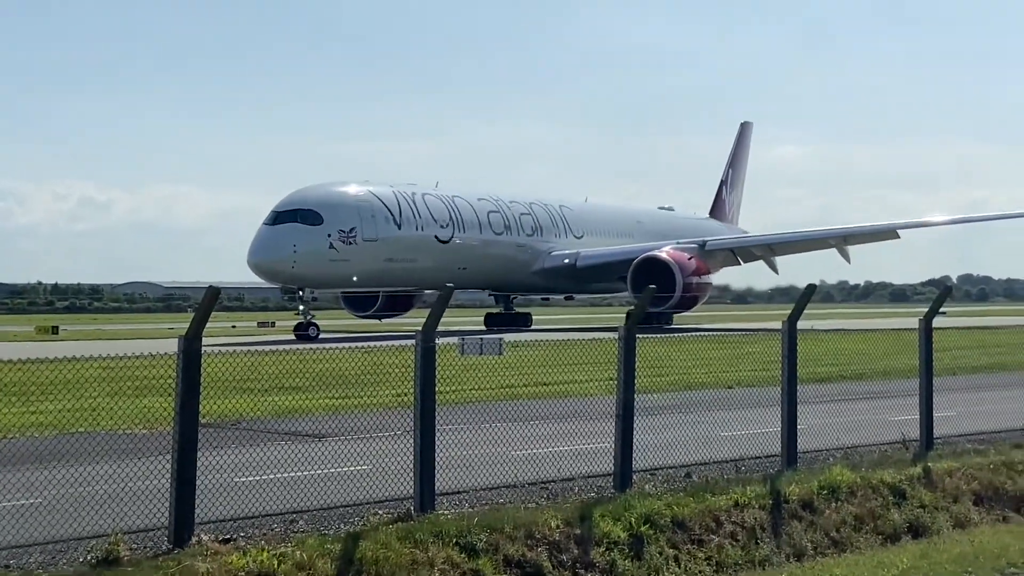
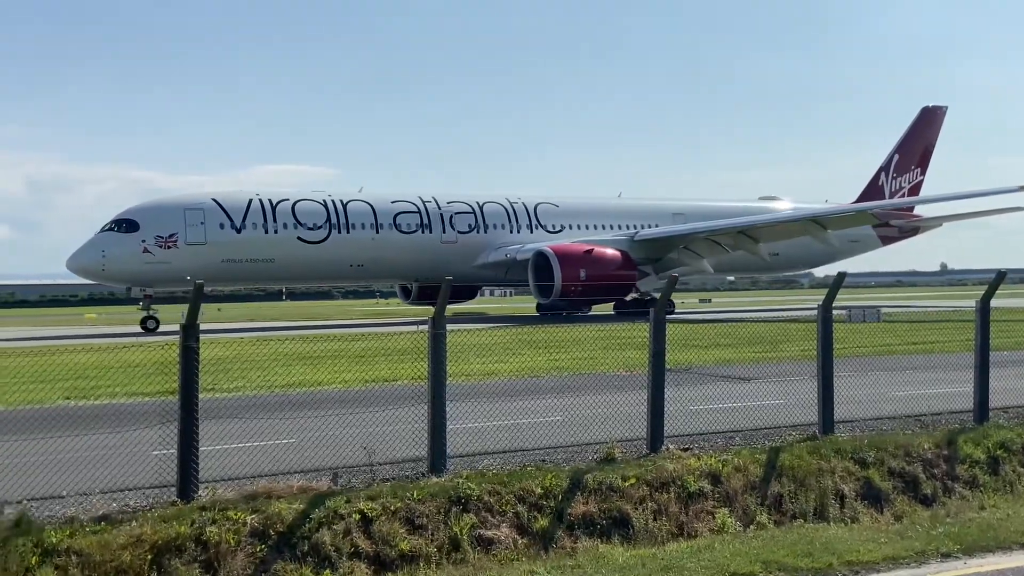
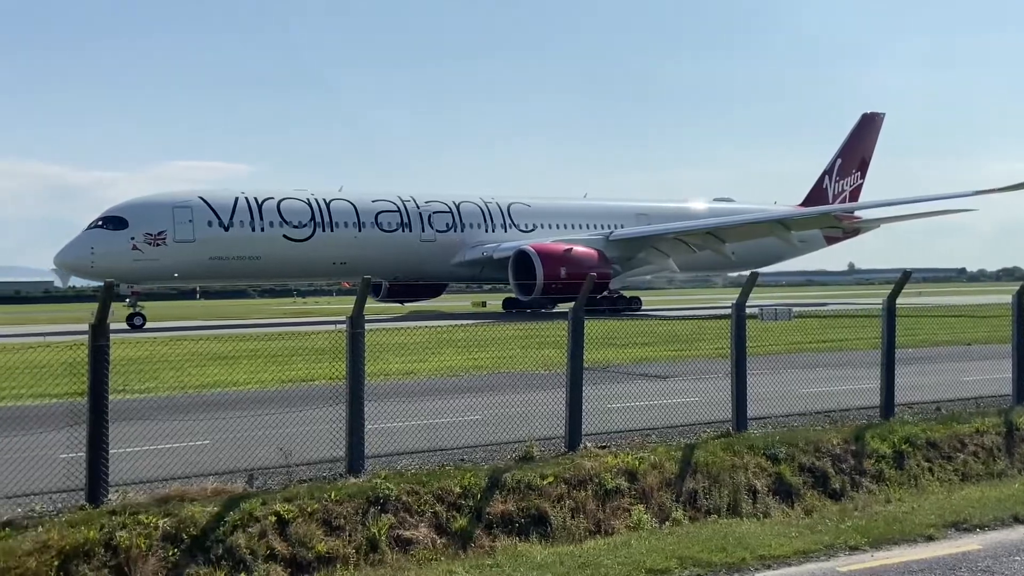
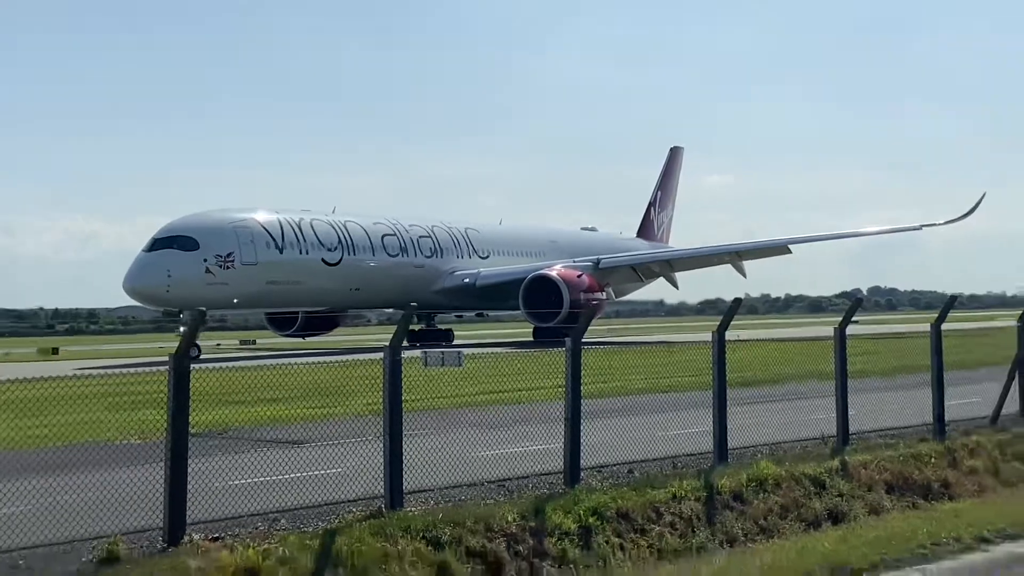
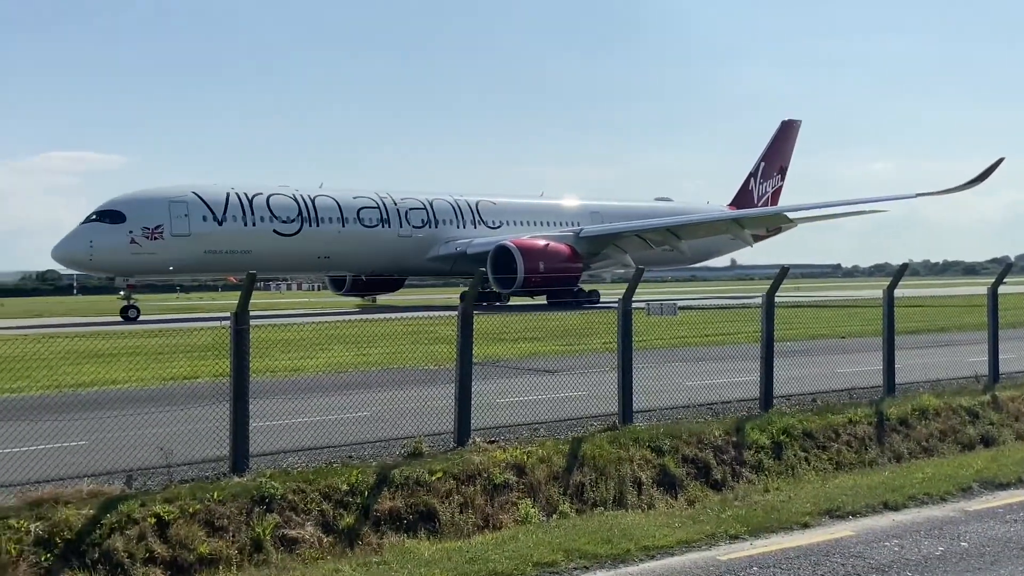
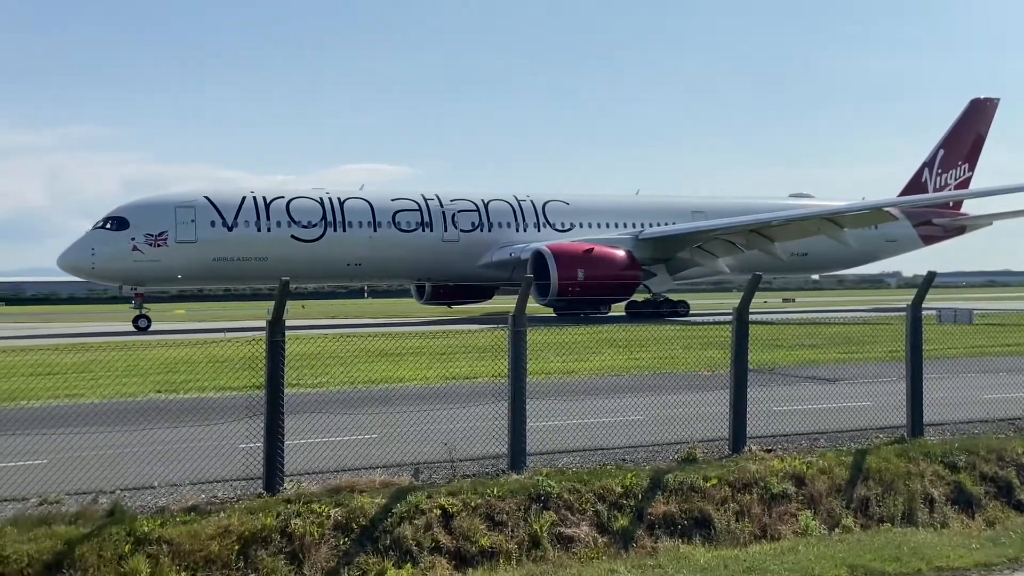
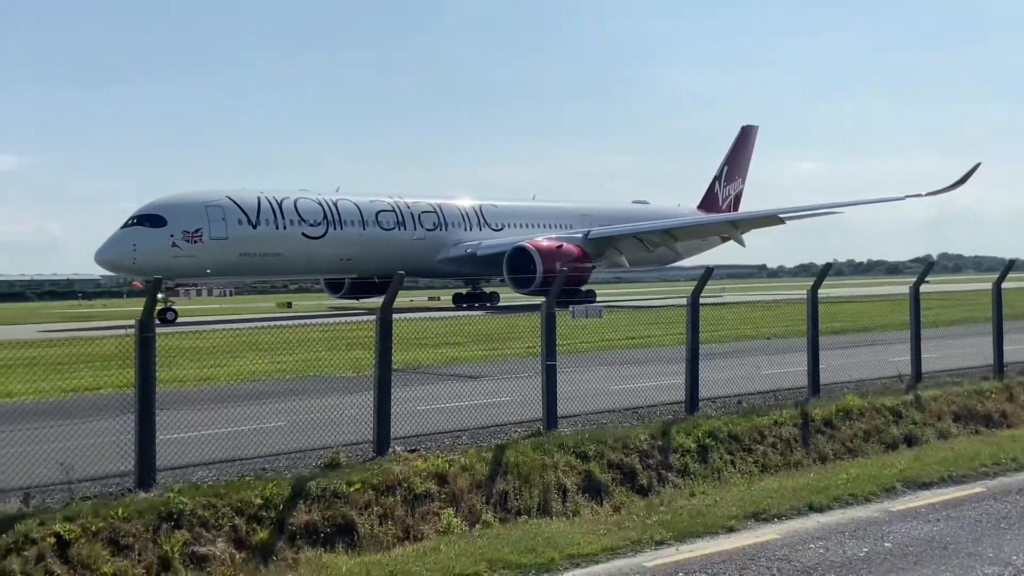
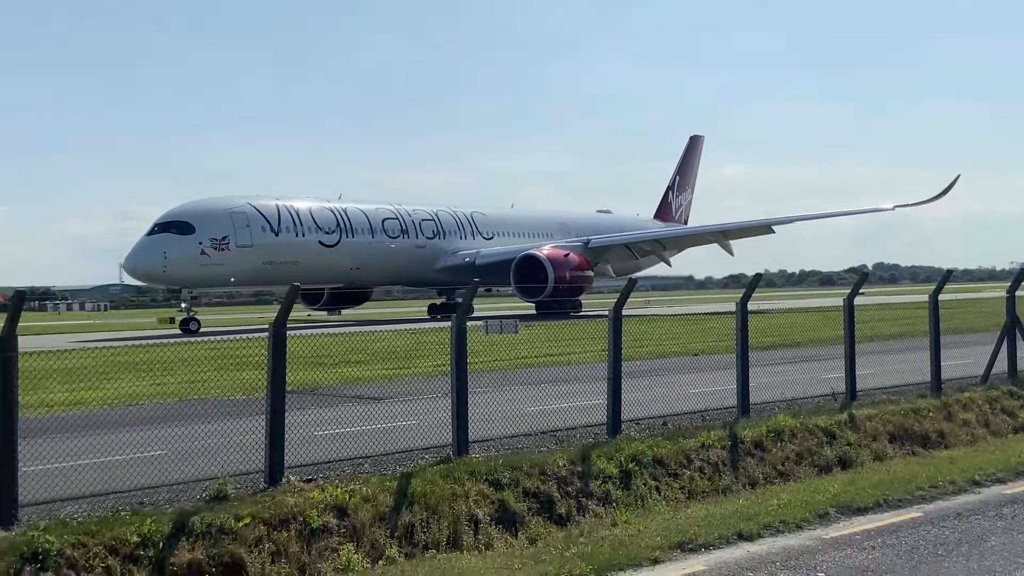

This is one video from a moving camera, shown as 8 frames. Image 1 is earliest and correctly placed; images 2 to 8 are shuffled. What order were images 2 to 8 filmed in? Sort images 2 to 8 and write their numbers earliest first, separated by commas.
4, 8, 7, 5, 3, 2, 6
